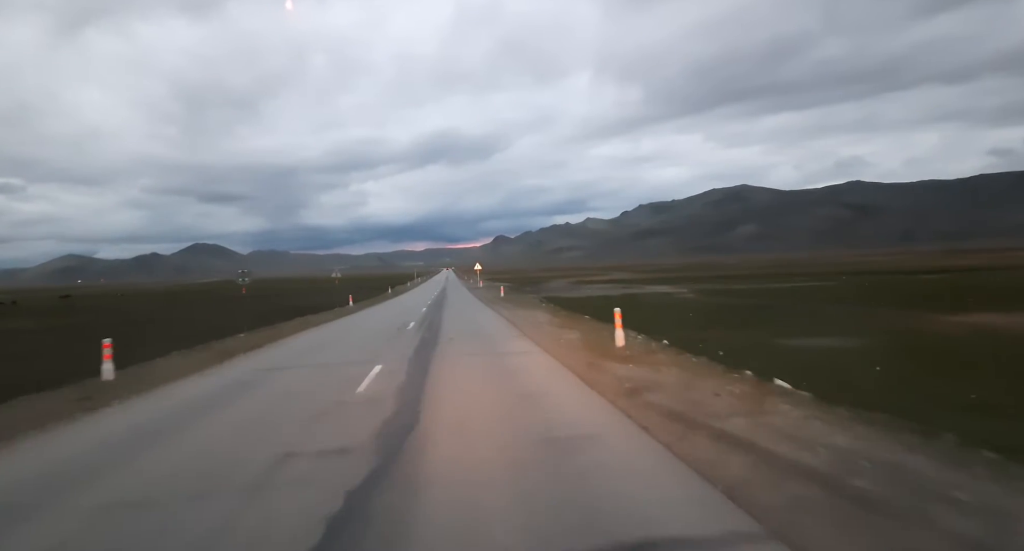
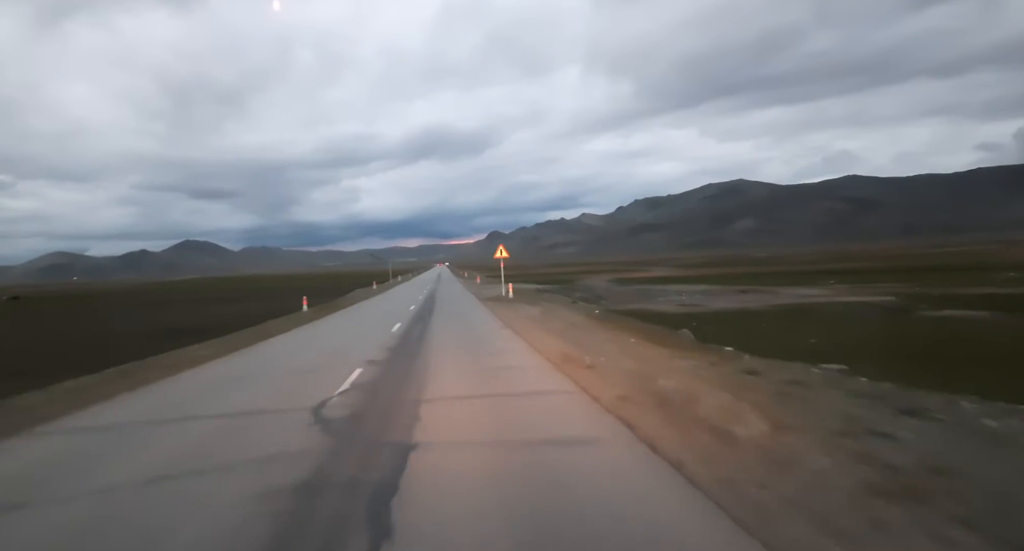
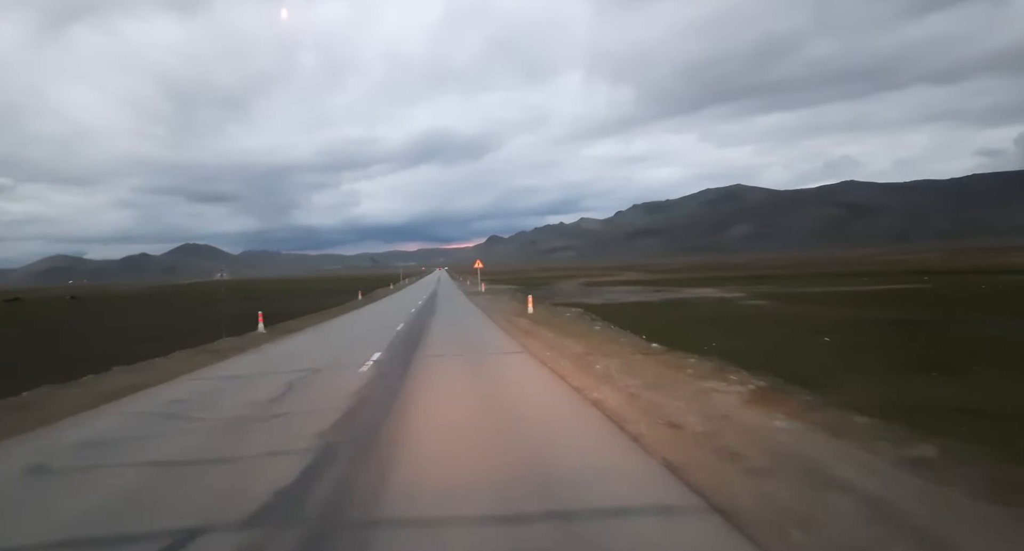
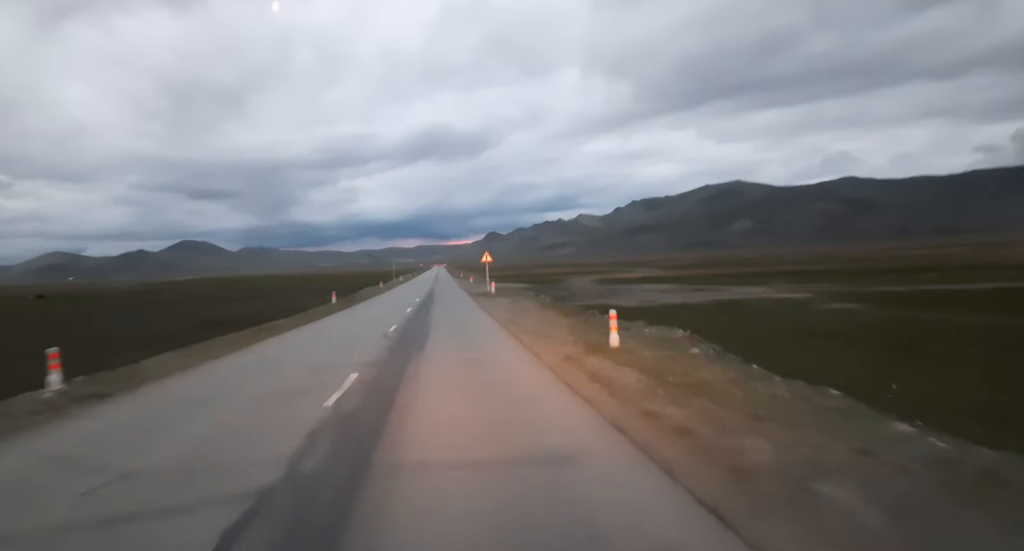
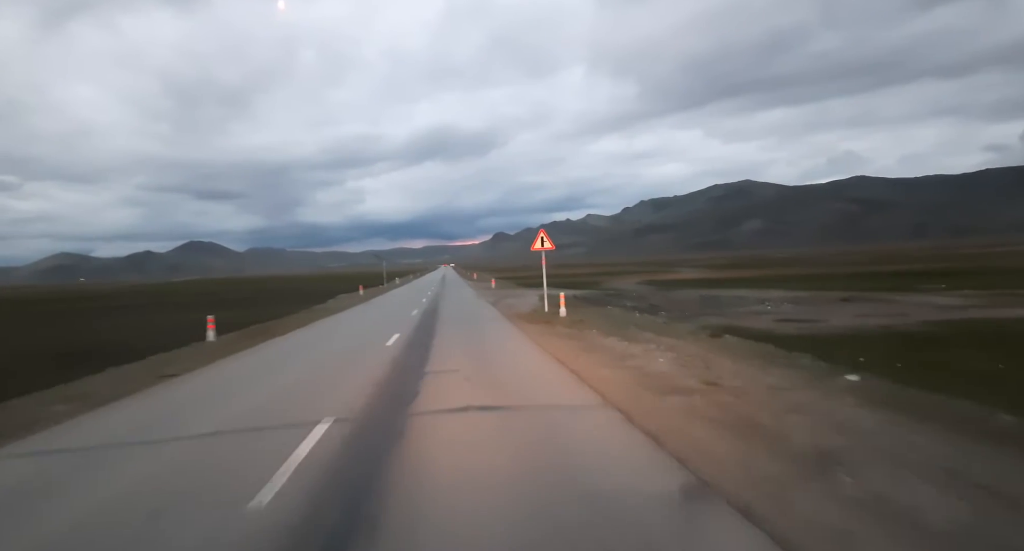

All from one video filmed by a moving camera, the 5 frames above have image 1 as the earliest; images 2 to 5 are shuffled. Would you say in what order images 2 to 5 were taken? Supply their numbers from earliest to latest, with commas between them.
3, 4, 2, 5
